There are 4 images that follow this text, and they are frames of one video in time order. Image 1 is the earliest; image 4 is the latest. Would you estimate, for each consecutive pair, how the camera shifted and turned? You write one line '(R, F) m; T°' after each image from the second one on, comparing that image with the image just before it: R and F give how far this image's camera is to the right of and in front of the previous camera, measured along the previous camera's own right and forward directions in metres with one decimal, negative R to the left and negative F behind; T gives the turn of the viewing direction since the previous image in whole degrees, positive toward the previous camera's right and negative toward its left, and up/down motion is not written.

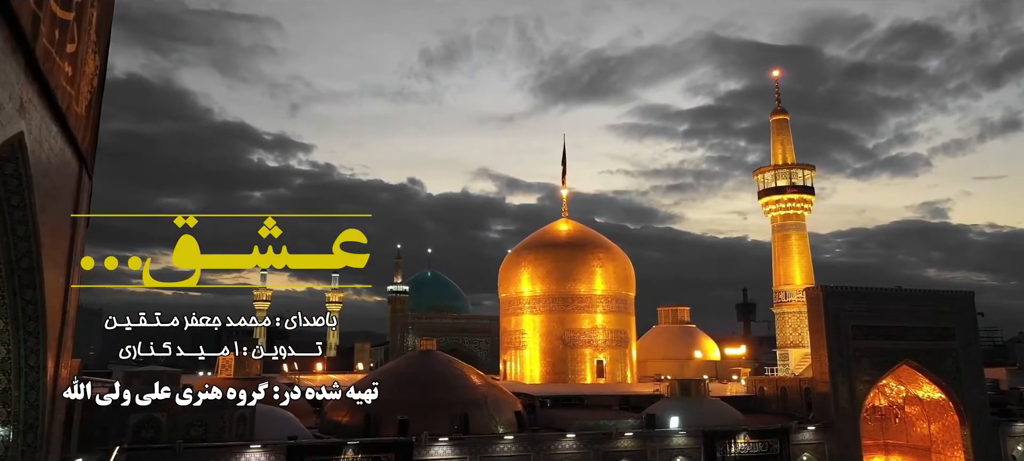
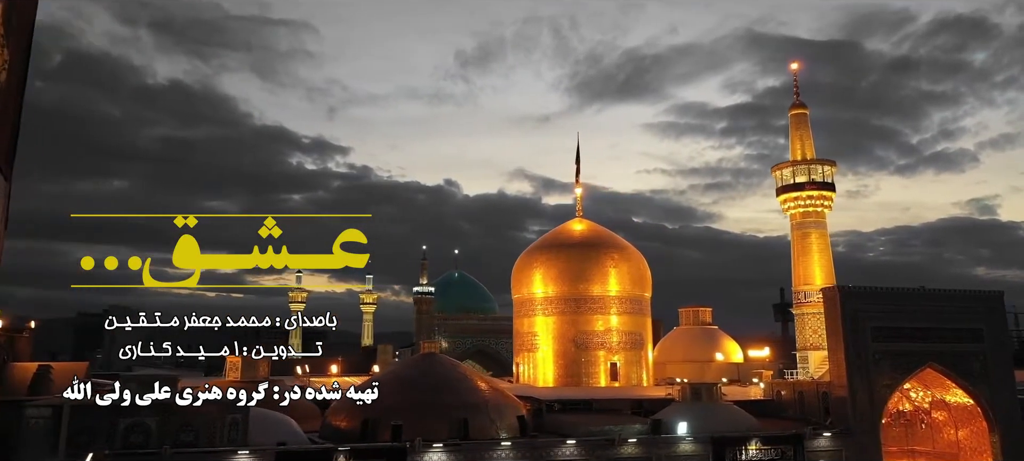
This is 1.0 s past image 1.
(+0.6, +0.3) m; -3°
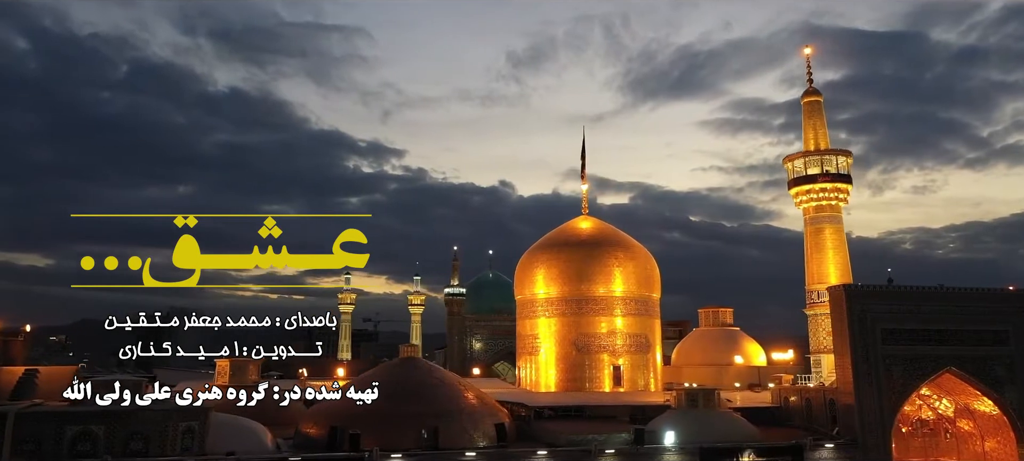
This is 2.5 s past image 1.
(+1.2, +0.7) m; -4°
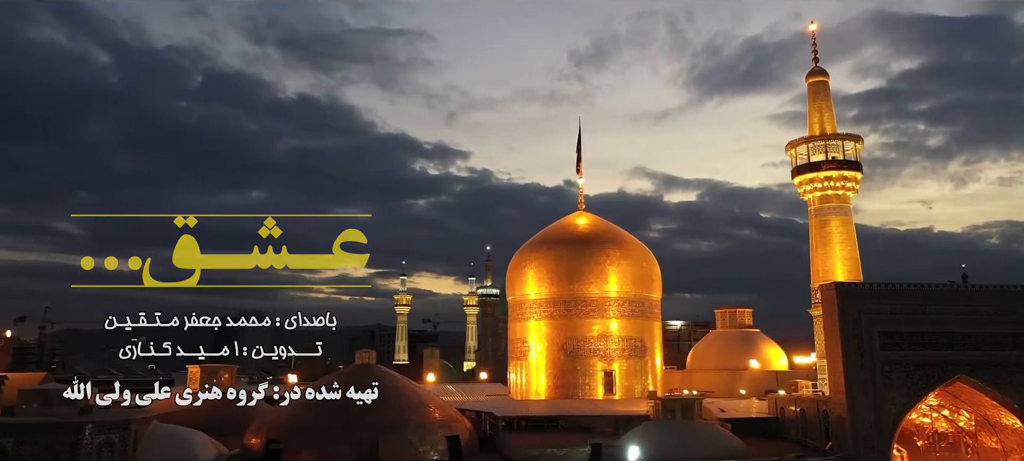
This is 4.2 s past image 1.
(+1.7, +1.0) m; -5°
